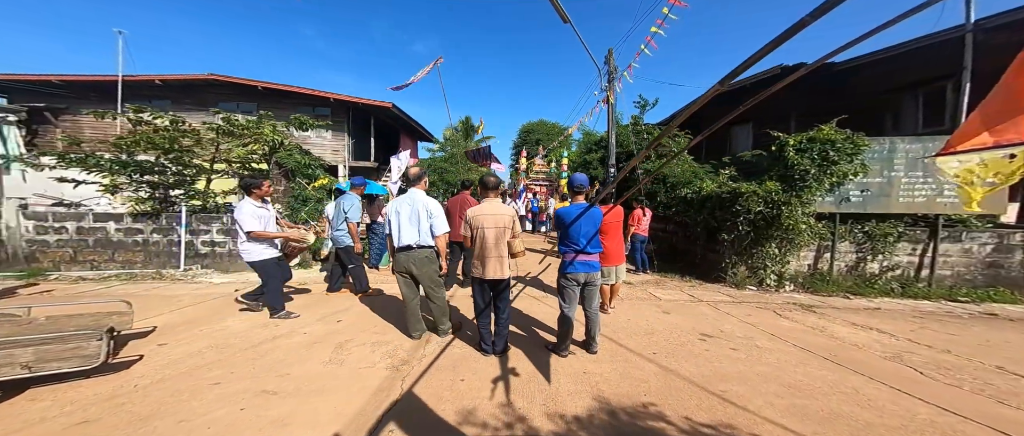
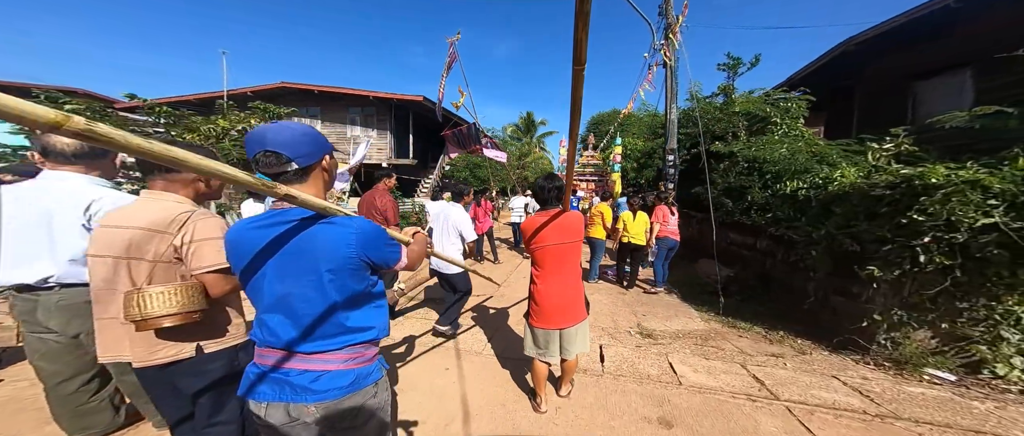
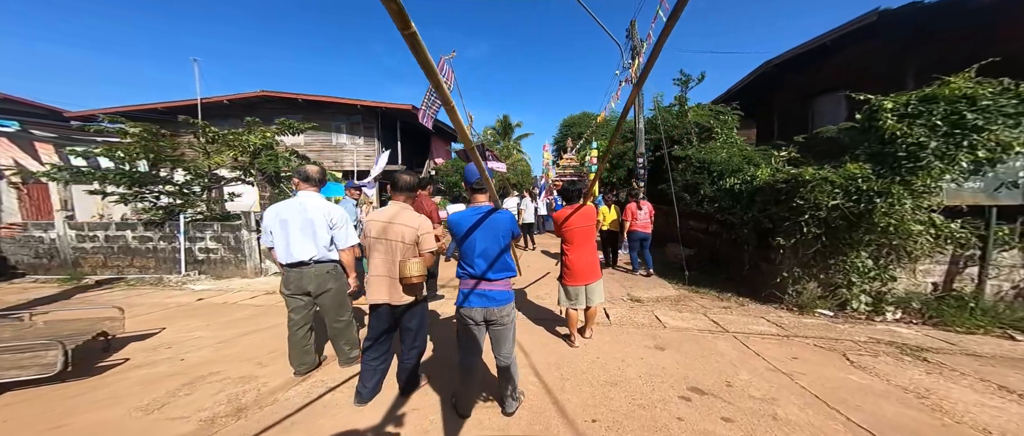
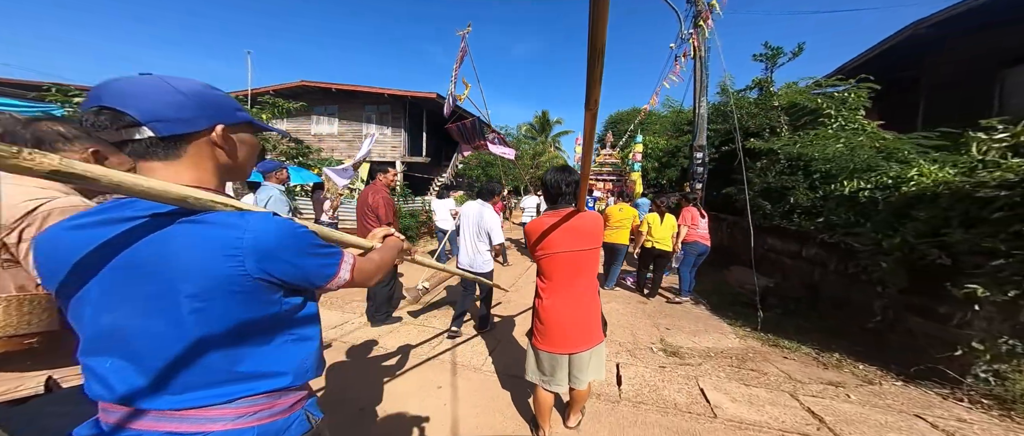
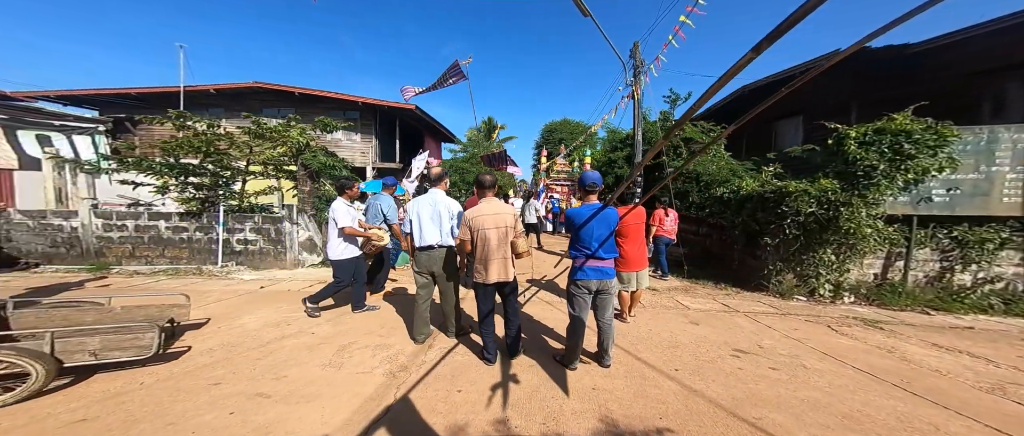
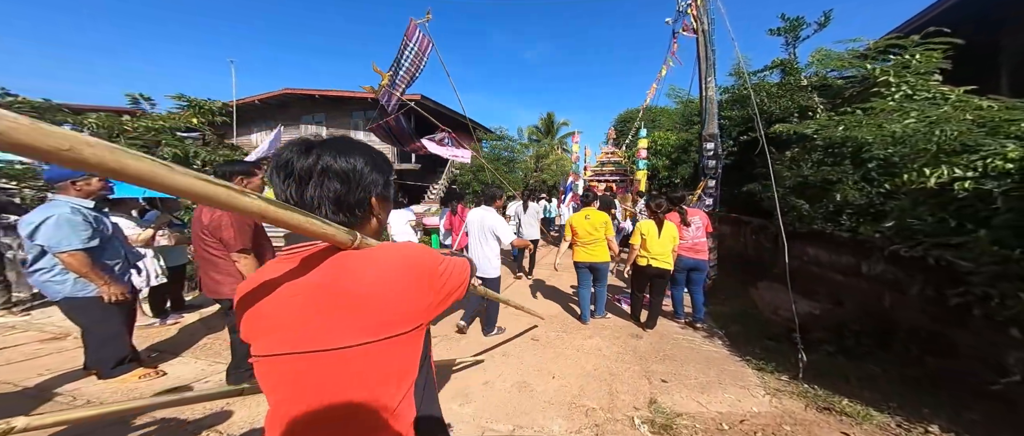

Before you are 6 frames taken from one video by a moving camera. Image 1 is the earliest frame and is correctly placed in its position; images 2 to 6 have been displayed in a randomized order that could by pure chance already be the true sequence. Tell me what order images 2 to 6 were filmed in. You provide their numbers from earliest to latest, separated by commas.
5, 3, 2, 4, 6
